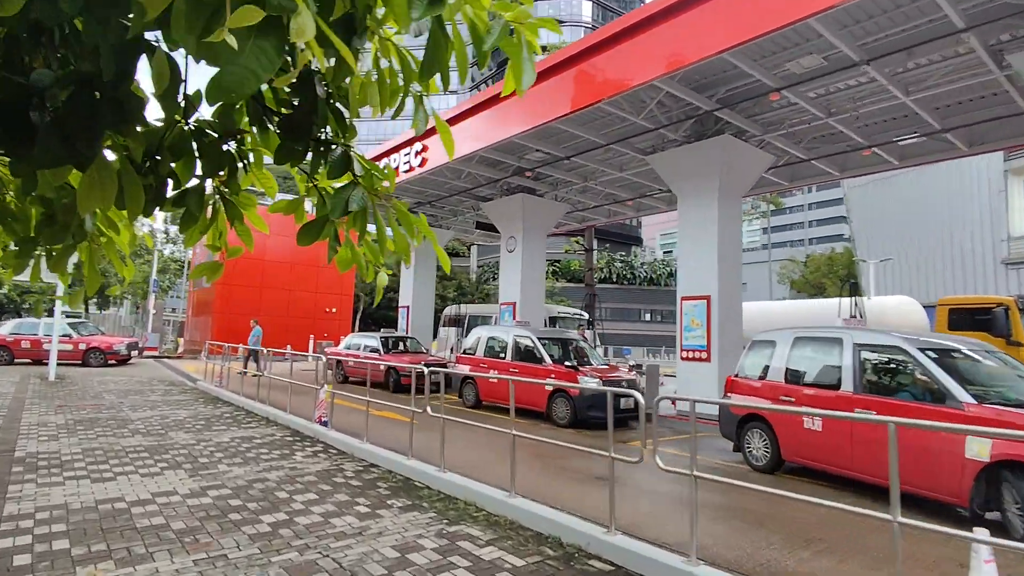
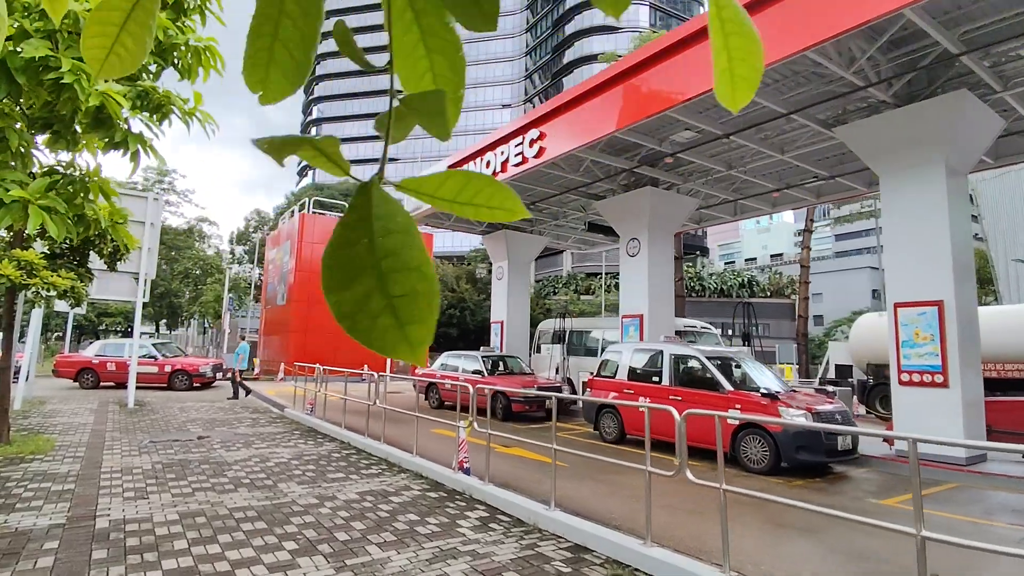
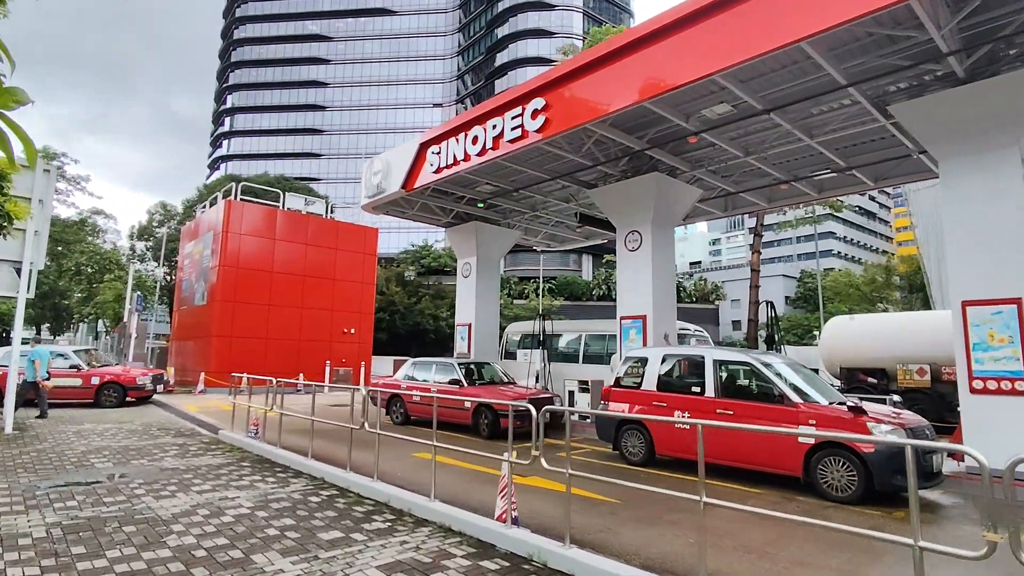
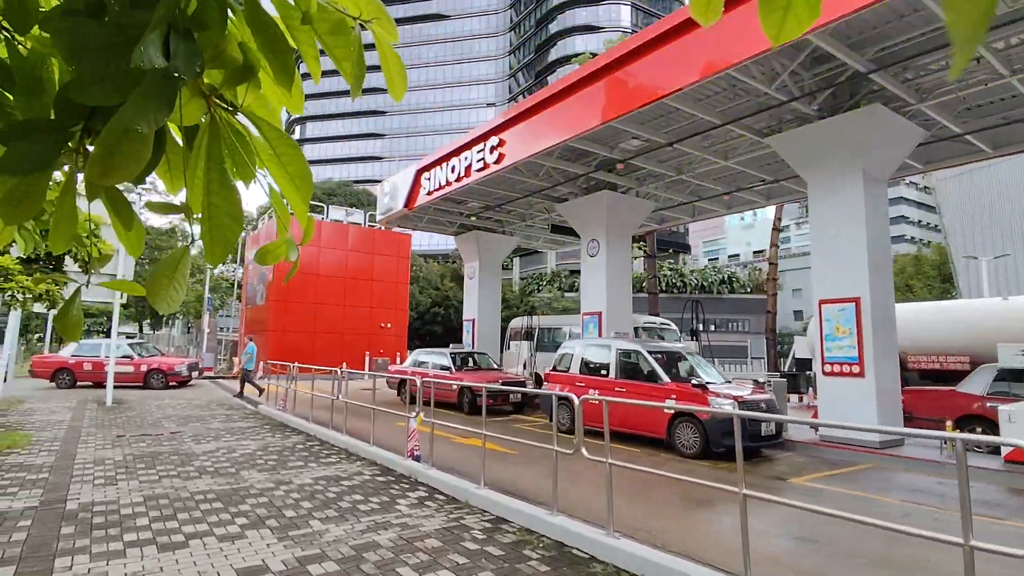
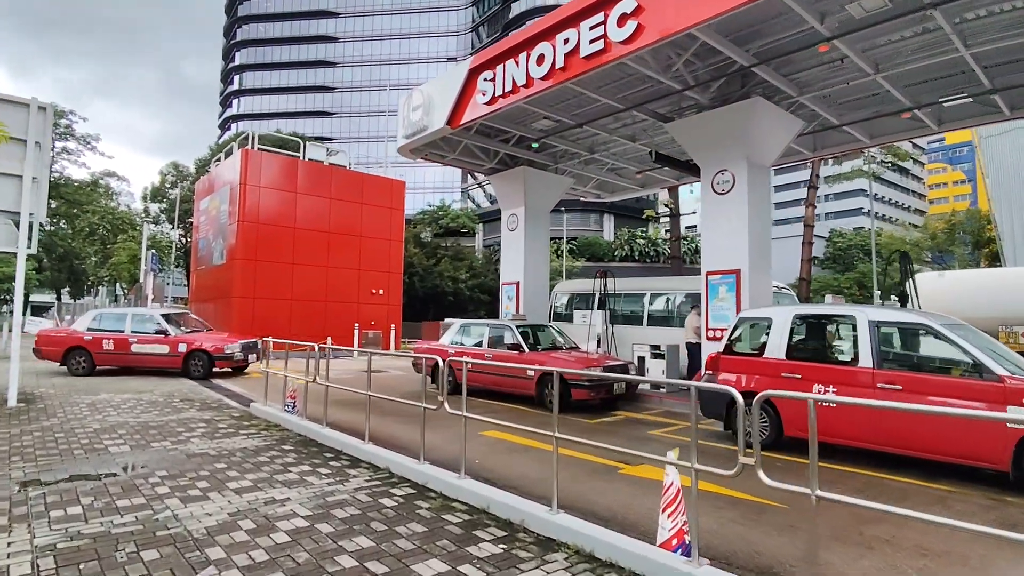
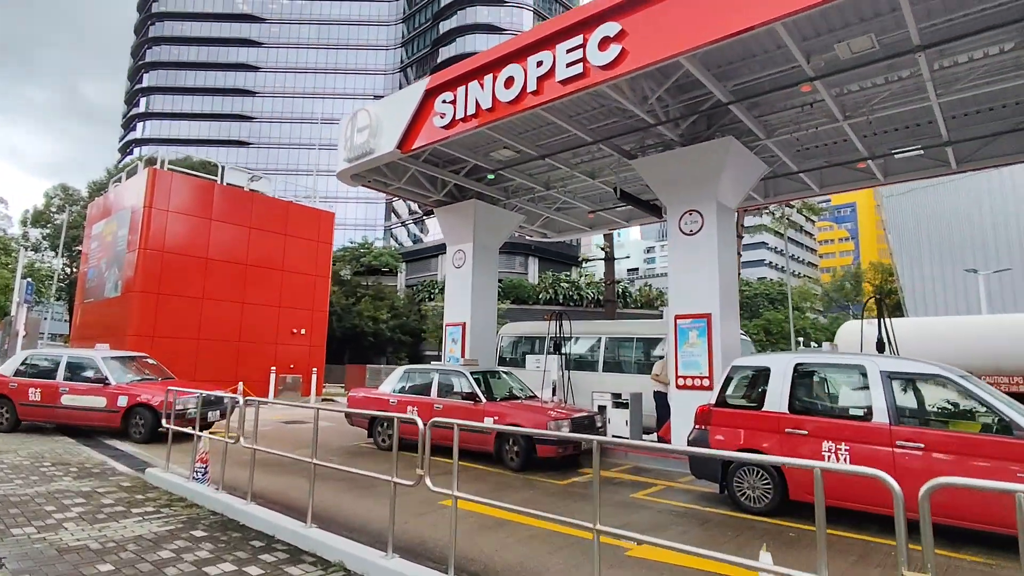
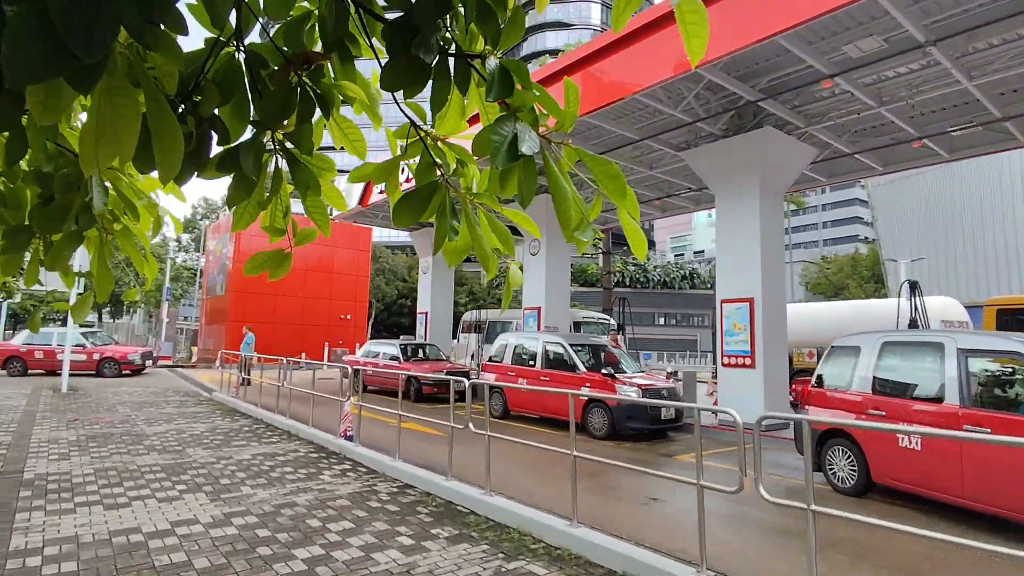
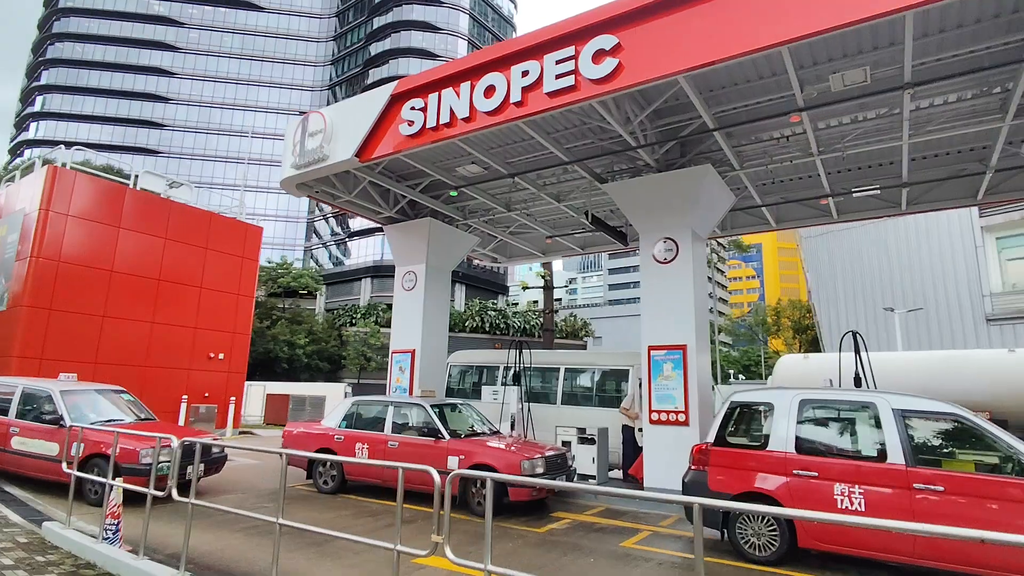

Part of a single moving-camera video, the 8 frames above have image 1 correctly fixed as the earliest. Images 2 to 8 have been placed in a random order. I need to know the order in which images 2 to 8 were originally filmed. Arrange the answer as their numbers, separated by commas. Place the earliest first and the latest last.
7, 4, 2, 3, 5, 6, 8
